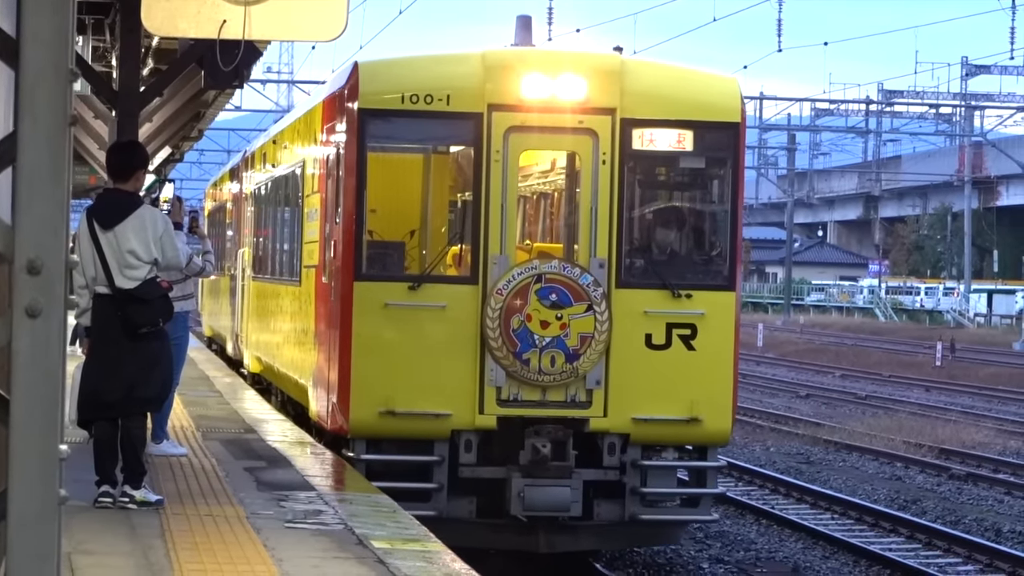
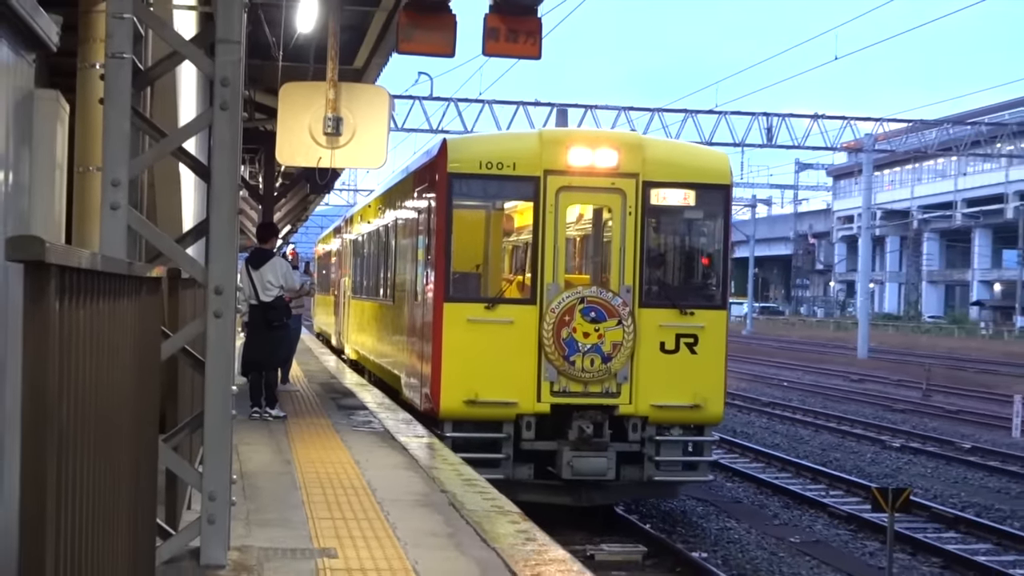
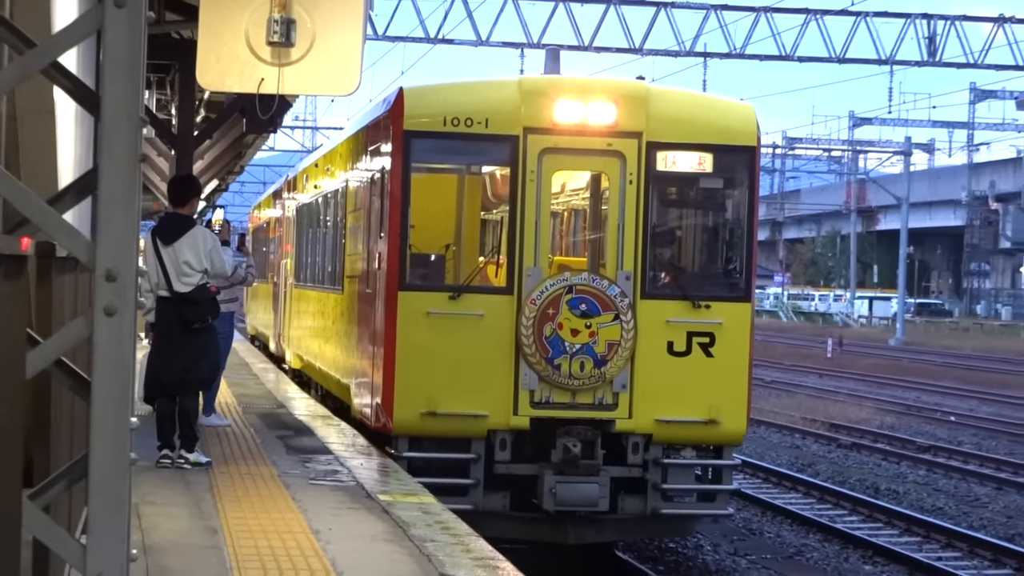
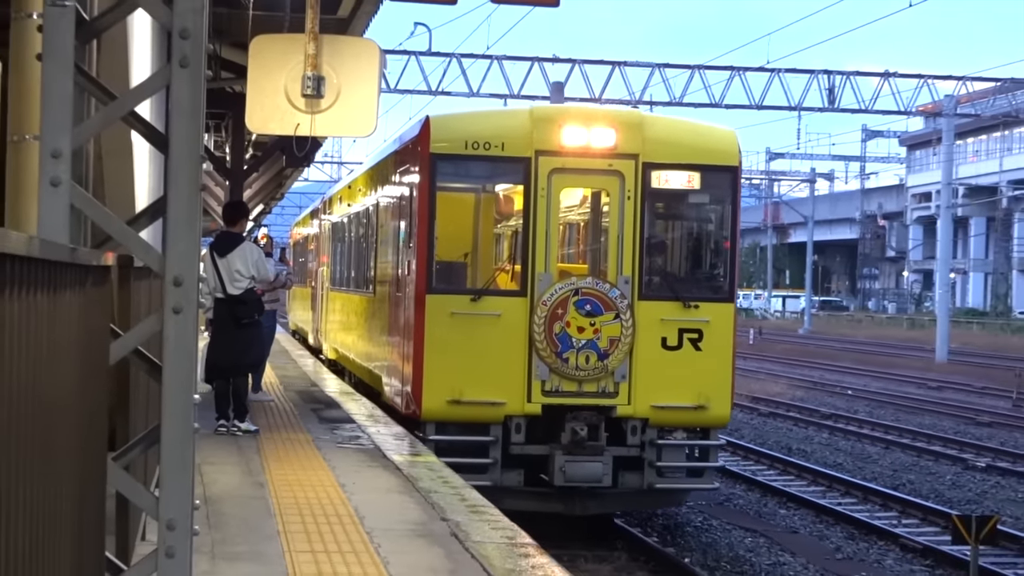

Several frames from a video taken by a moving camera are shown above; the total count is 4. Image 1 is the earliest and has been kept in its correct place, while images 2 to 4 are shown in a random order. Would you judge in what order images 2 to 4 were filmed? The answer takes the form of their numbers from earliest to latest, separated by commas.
3, 4, 2
